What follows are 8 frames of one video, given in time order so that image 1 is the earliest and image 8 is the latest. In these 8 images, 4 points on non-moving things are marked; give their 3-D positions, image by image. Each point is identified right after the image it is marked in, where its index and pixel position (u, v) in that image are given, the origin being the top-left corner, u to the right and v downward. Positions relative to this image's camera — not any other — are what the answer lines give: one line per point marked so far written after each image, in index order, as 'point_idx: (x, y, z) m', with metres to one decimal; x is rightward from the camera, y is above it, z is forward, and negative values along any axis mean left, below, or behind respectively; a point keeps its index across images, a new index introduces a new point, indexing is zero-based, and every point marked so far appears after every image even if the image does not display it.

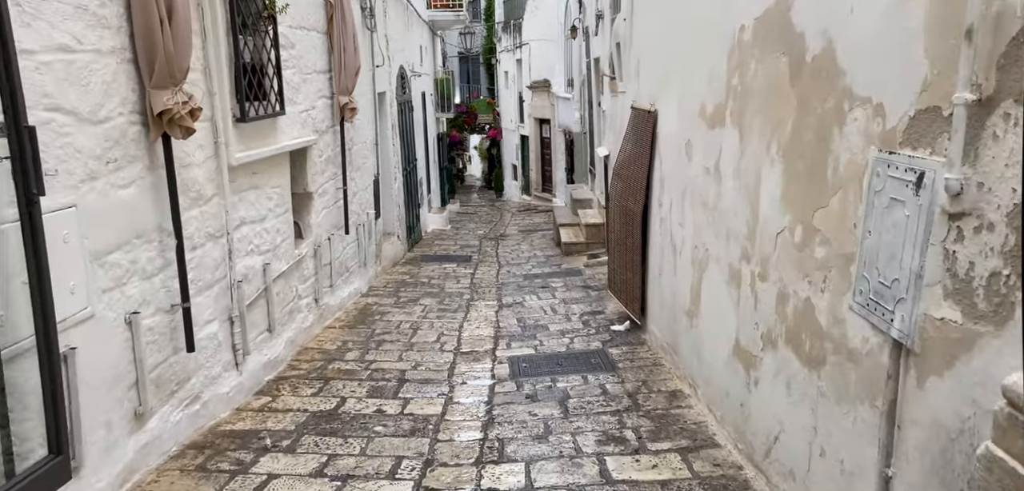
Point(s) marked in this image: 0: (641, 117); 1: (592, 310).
0: (+1.0, +1.0, +7.4) m
1: (+0.7, -0.6, +8.5) m
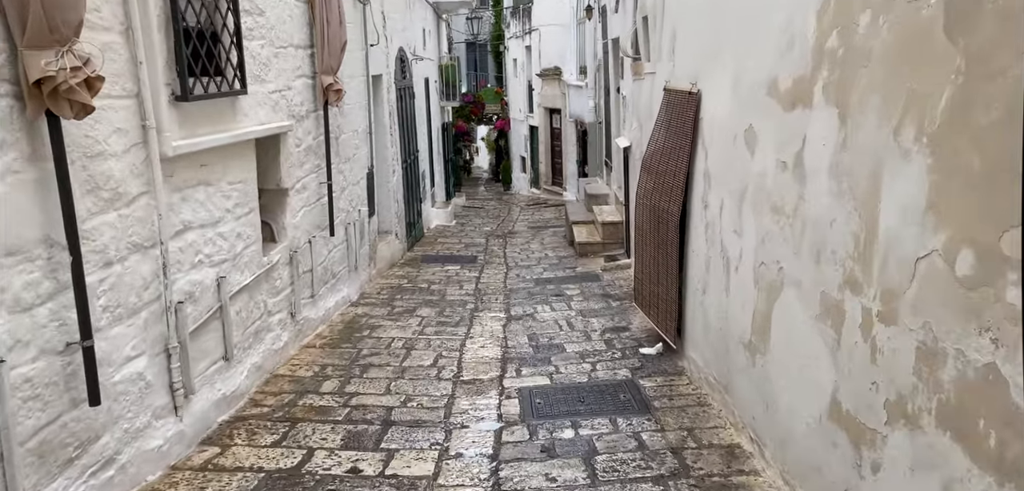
0: (+1.1, +1.0, +6.1) m
1: (+0.8, -0.6, +7.3) m
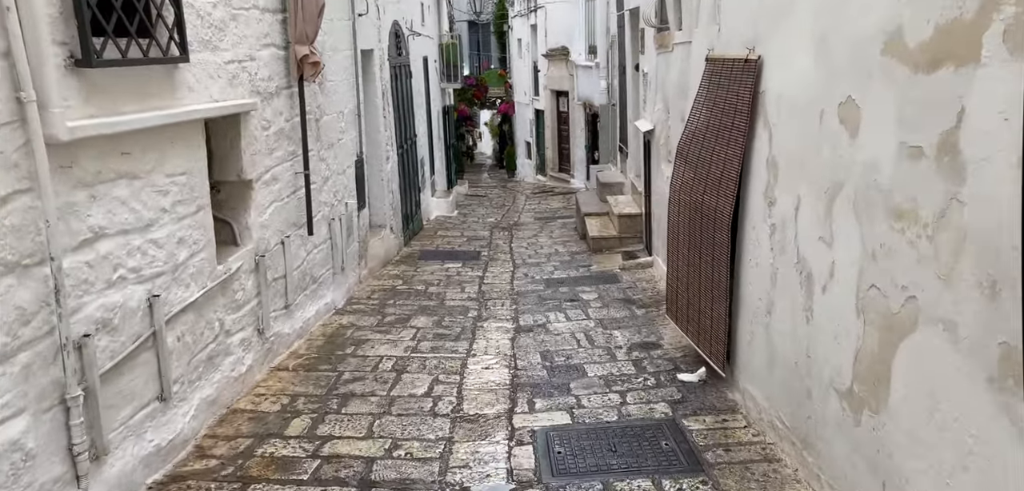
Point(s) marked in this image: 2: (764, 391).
0: (+1.1, +0.9, +5.0) m
1: (+0.9, -0.6, +6.2) m
2: (+1.1, -0.7, +4.3) m
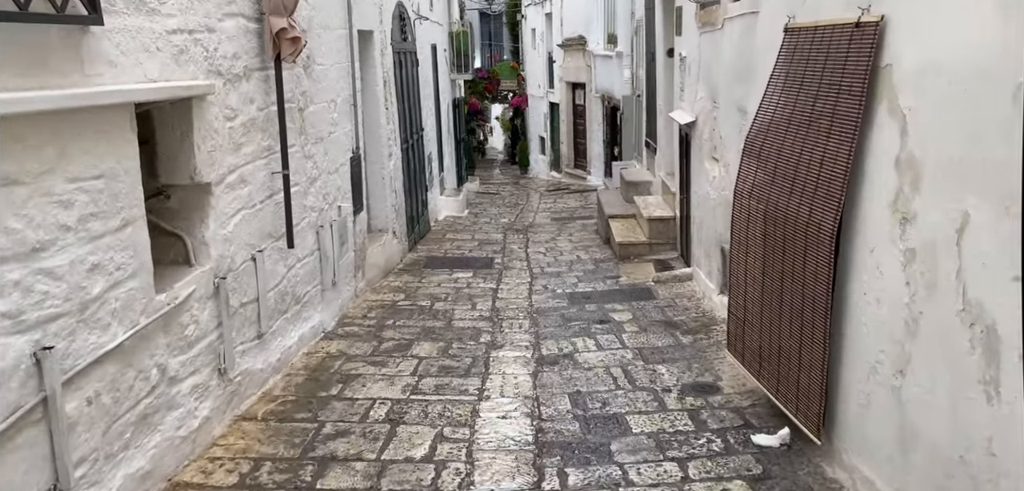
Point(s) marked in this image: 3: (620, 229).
0: (+1.2, +0.8, +3.8) m
1: (+1.0, -0.7, +5.0) m
2: (+1.2, -0.8, +3.1) m
3: (+1.2, +0.2, +10.7) m
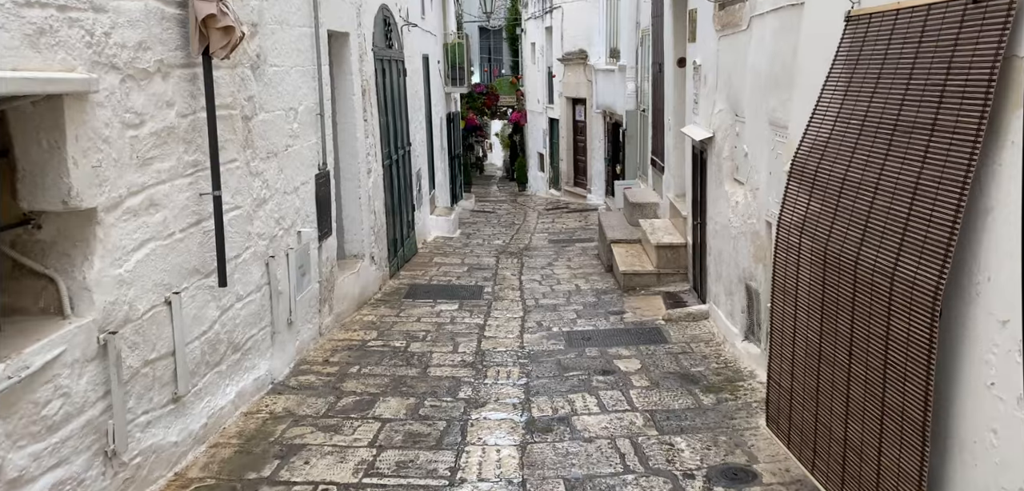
0: (+1.2, +0.7, +2.8) m
1: (+0.9, -0.9, +3.9) m
2: (+1.2, -0.9, +2.0) m
3: (+1.1, -0.1, +9.6) m
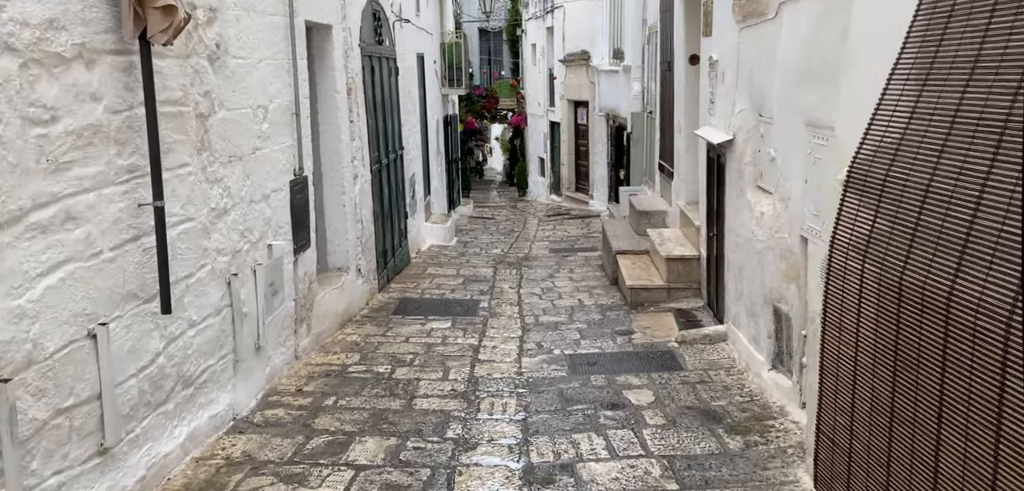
0: (+1.2, +0.6, +2.1) m
1: (+0.9, -1.0, +3.3) m
2: (+1.1, -1.0, +1.3) m
3: (+1.1, -0.2, +8.9) m
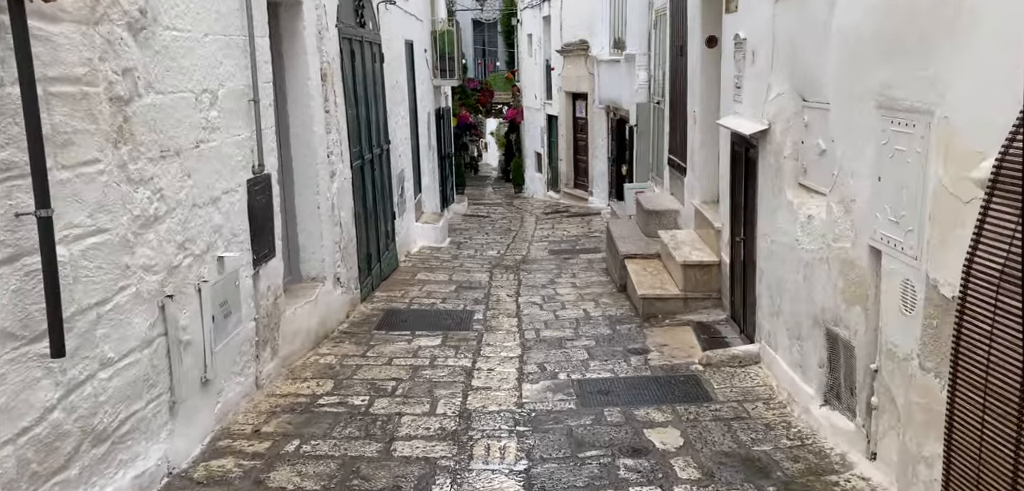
0: (+1.2, +0.5, +1.2) m
1: (+0.9, -1.1, +2.3) m
2: (+1.2, -1.1, +0.4) m
3: (+1.1, -0.3, +8.0) m
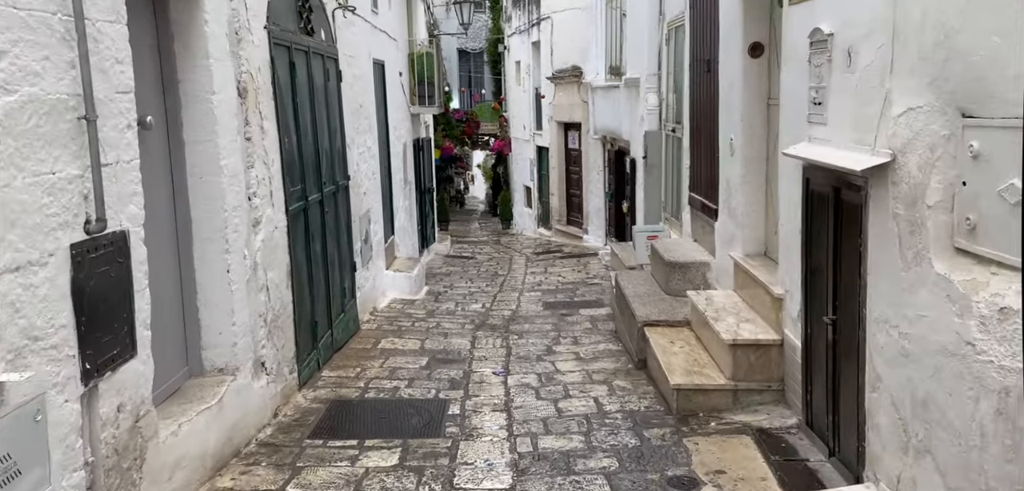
0: (+1.2, +0.3, -0.8) m
1: (+0.9, -1.3, +0.3) m
2: (+1.2, -1.3, -1.6) m
3: (+1.0, -0.7, +6.0) m
